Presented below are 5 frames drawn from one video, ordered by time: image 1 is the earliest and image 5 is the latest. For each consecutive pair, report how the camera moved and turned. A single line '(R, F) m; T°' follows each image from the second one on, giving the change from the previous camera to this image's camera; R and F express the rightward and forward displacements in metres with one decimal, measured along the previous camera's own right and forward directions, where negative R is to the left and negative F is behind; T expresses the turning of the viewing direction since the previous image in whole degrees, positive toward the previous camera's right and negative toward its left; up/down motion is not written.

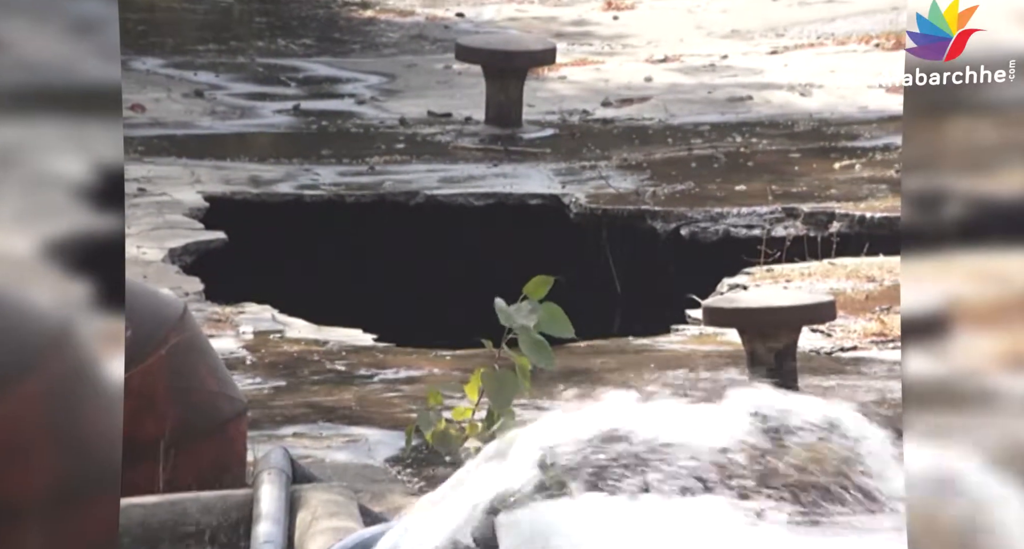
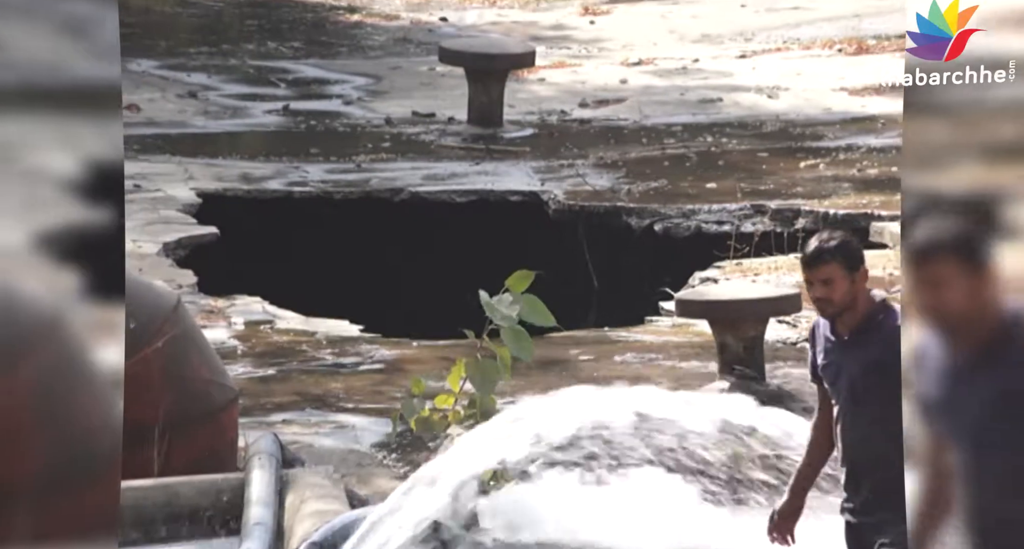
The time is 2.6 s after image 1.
(0.0, -0.2) m; 0°
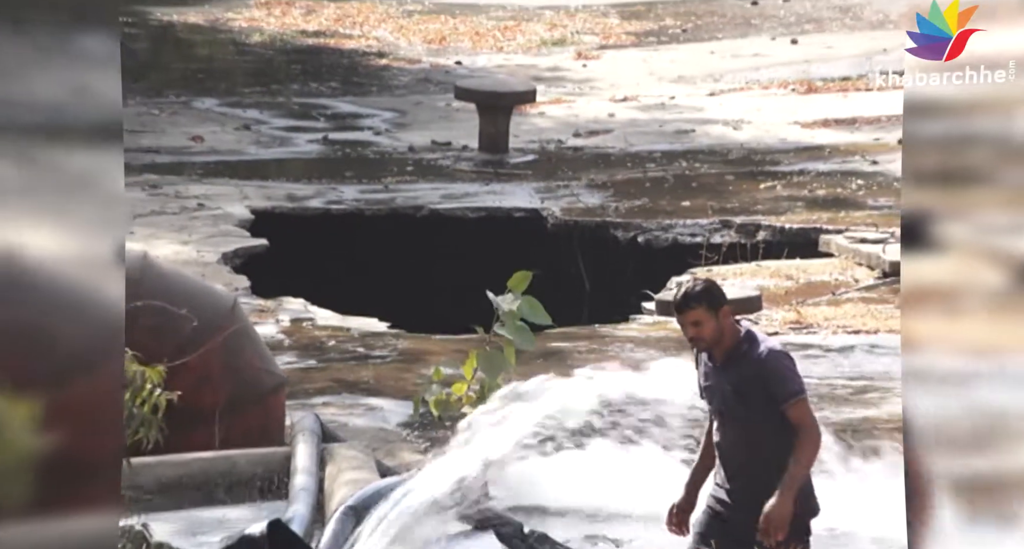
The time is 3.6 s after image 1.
(0.0, -0.8) m; 0°
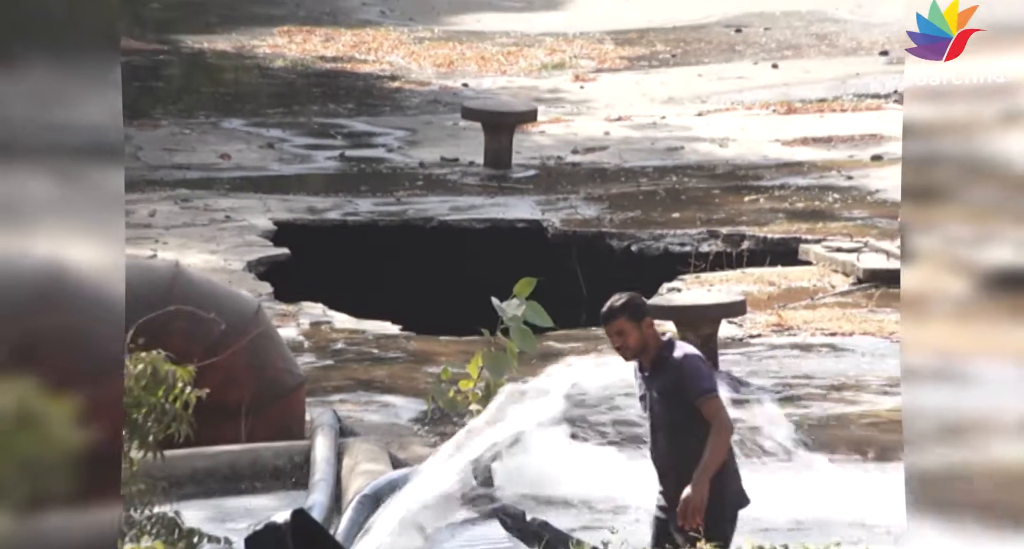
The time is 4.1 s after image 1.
(0.0, -0.4) m; 0°
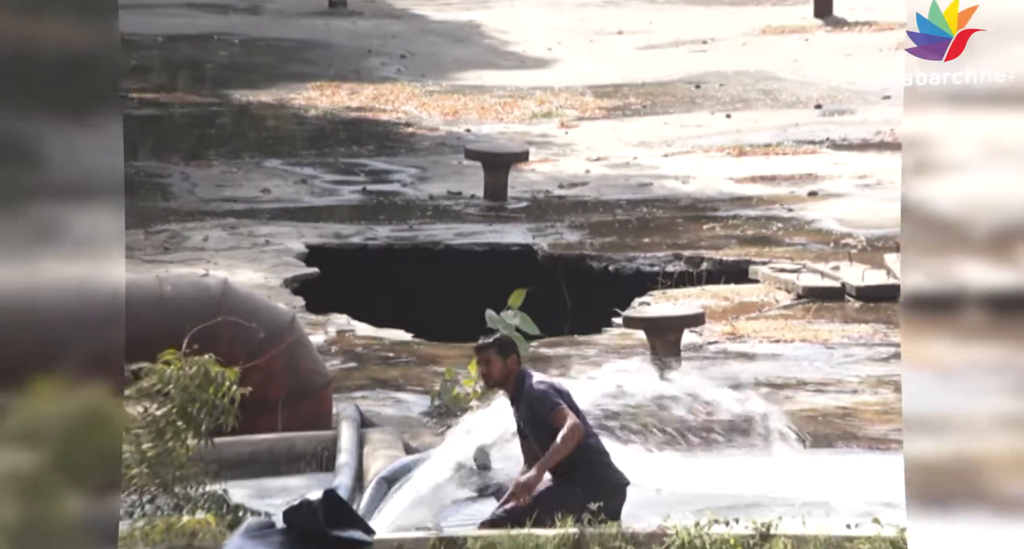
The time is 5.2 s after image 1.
(0.0, -1.0) m; 0°
